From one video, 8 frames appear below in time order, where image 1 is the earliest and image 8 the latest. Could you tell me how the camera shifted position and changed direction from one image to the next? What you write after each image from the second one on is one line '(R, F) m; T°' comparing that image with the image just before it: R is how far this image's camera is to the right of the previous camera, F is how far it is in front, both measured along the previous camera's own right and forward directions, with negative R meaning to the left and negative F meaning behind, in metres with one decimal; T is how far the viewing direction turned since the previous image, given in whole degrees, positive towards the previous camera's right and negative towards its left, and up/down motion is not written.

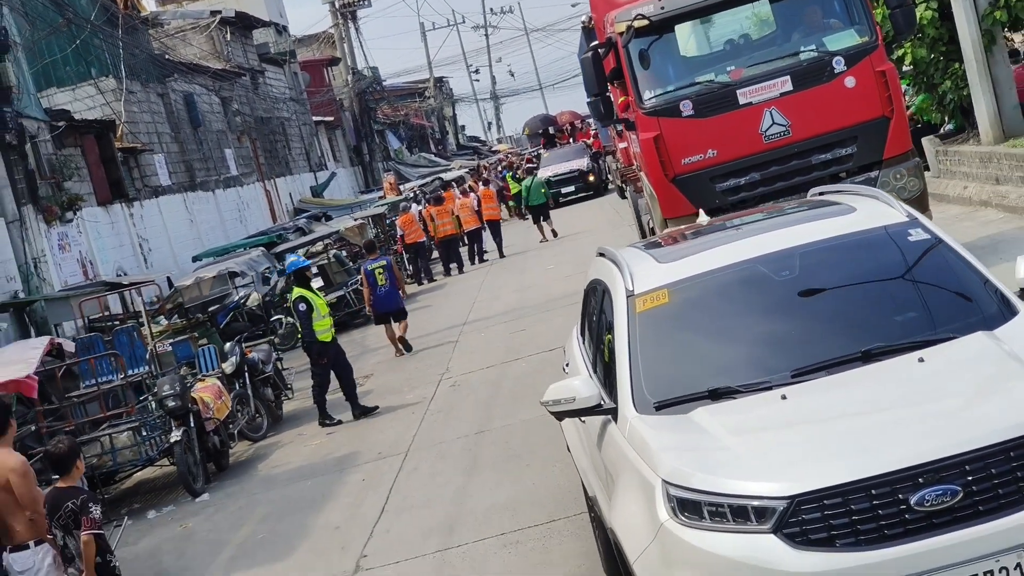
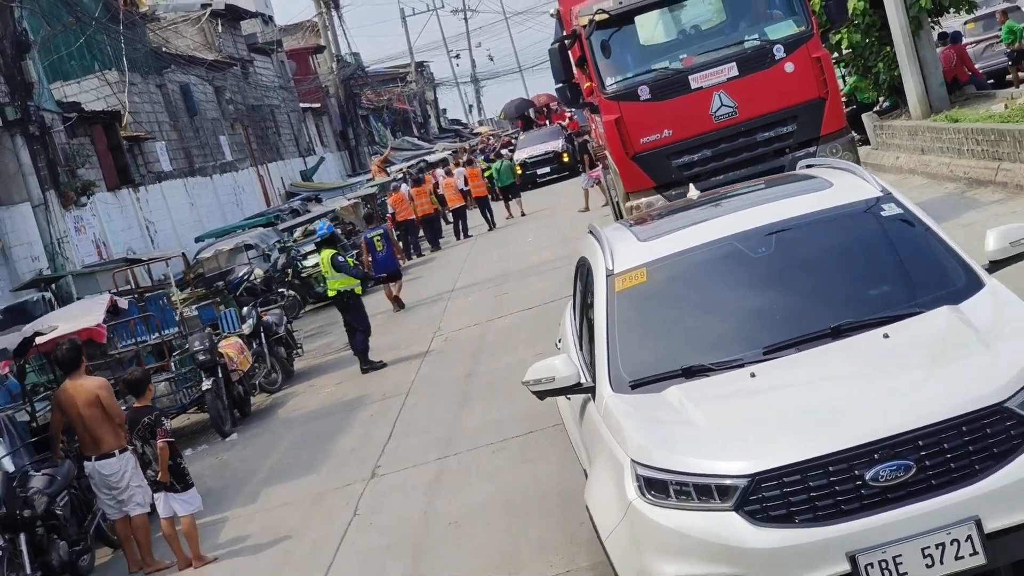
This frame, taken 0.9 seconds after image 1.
(+0.4, -0.2) m; -5°
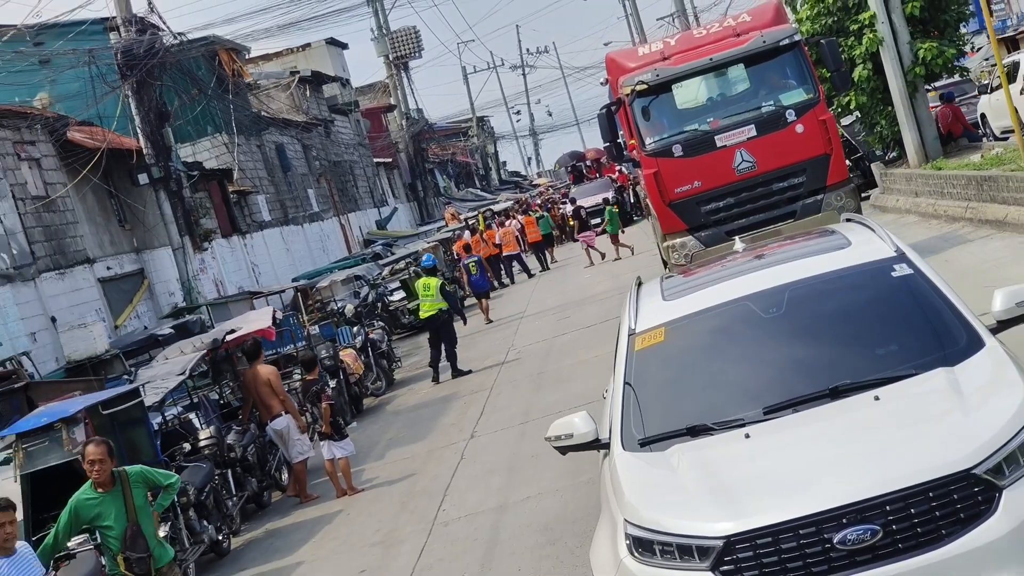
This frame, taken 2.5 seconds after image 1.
(+1.0, -0.3) m; -13°
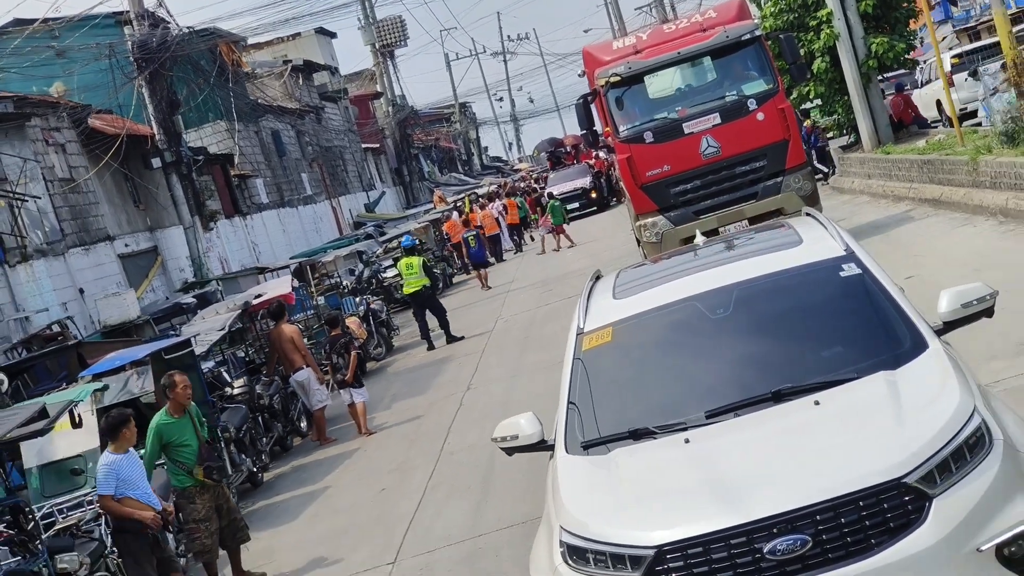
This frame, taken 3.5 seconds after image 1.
(+0.4, -0.2) m; -4°
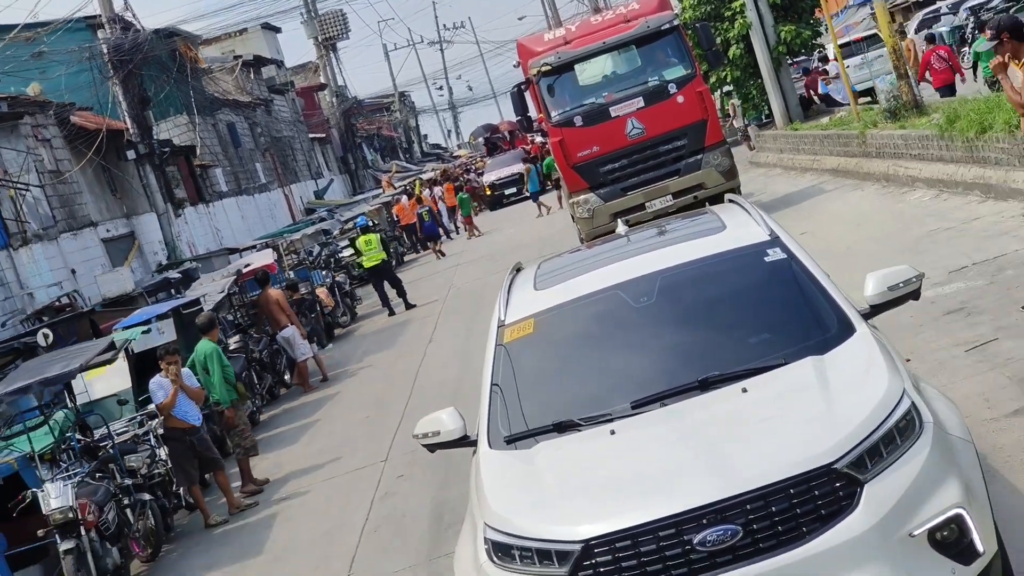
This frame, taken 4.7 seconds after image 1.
(+0.5, -0.2) m; -3°
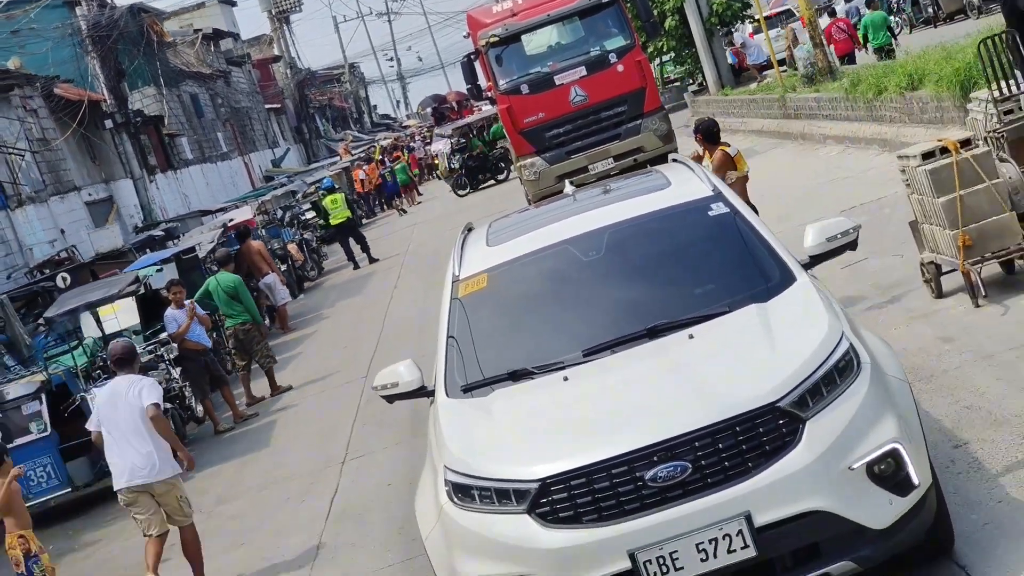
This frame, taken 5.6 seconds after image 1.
(+0.1, -0.4) m; +1°
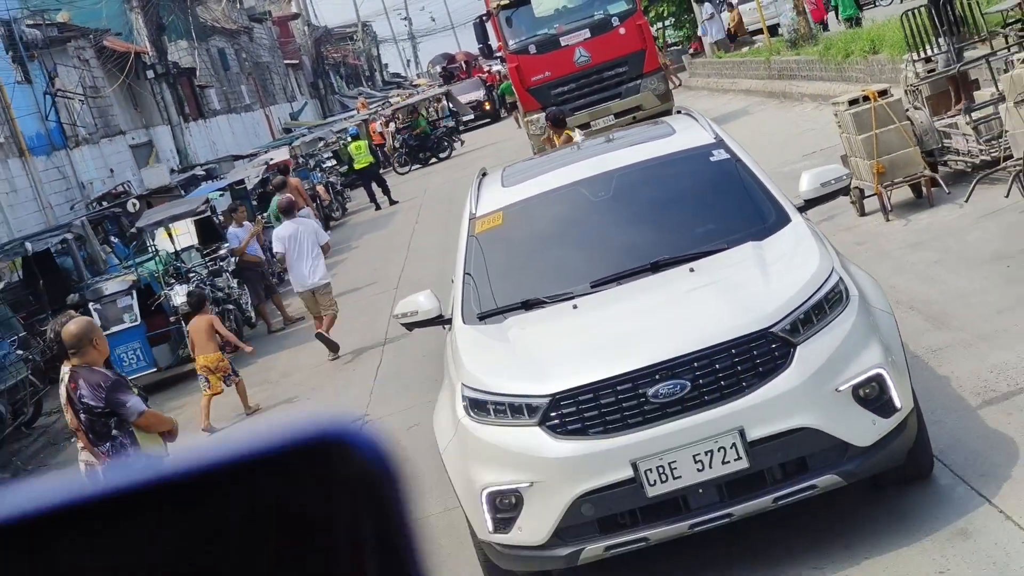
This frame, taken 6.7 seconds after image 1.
(-0.2, -0.4) m; +2°
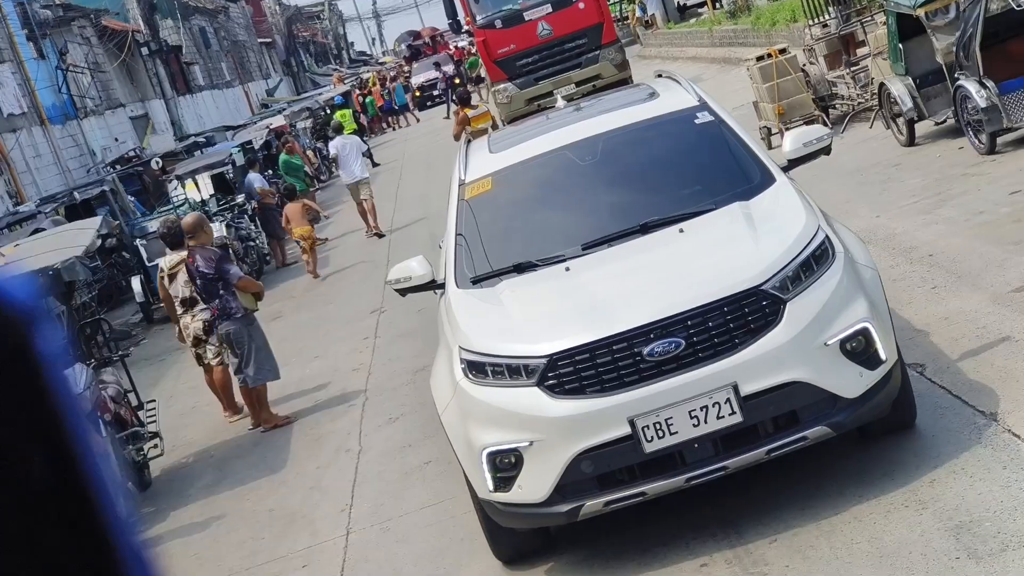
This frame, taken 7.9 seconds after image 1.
(-0.5, -0.2) m; +5°
